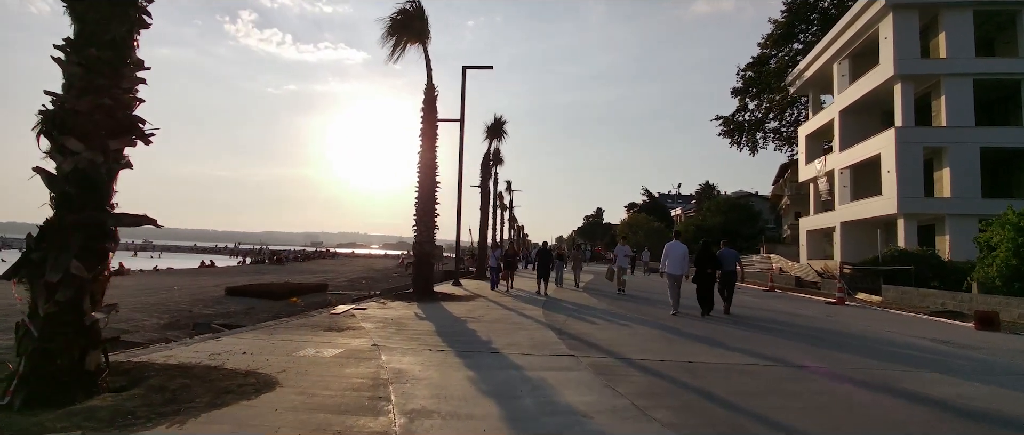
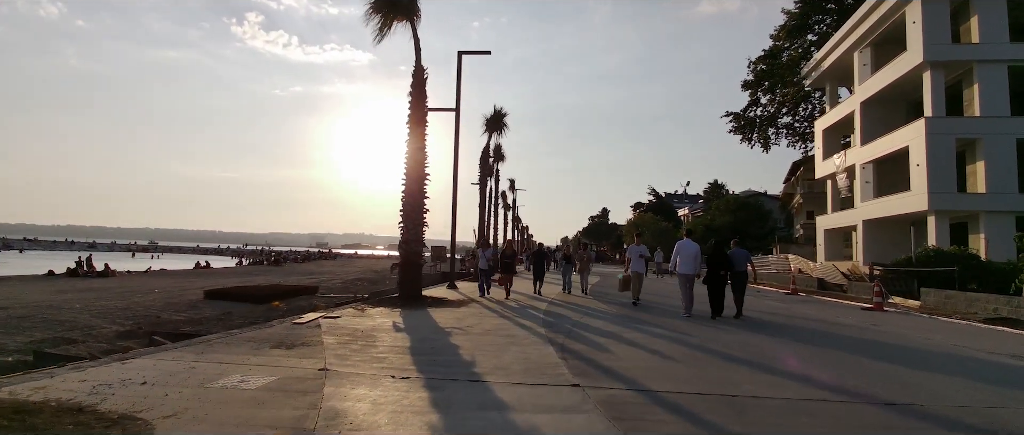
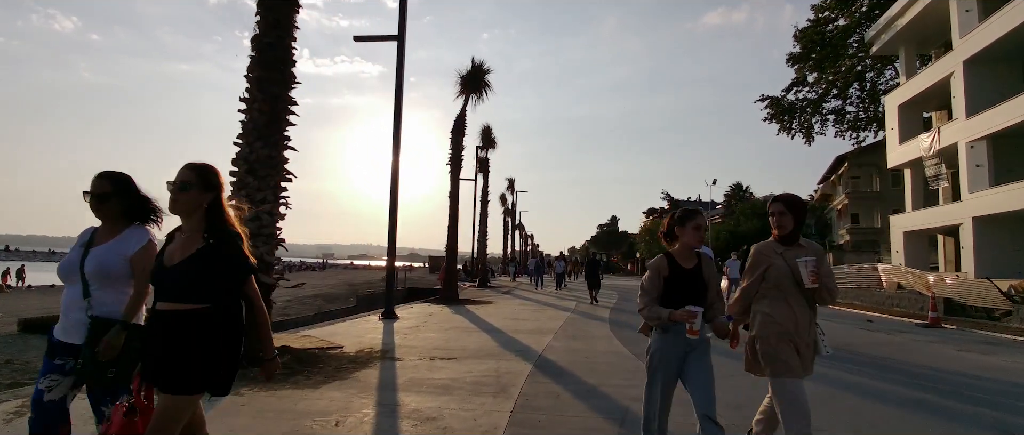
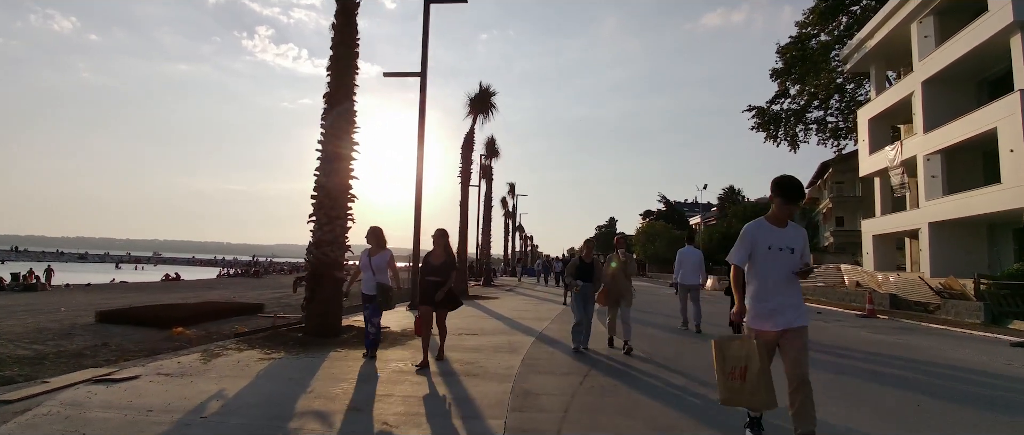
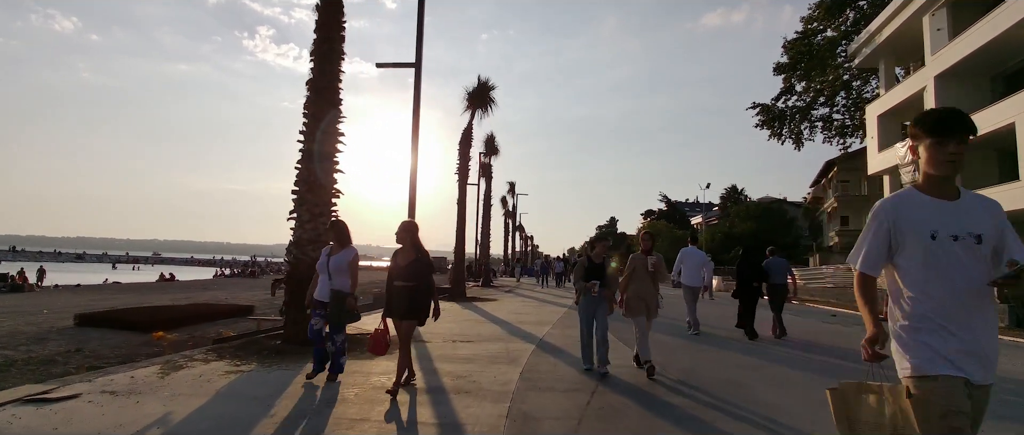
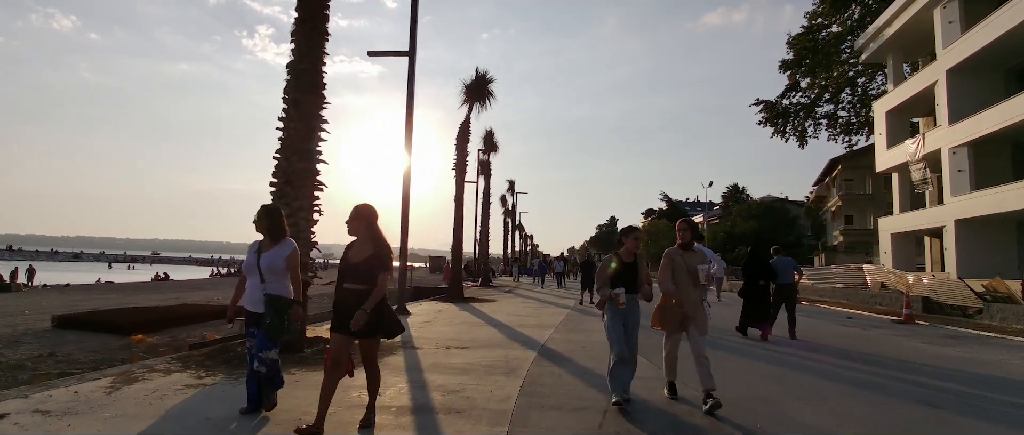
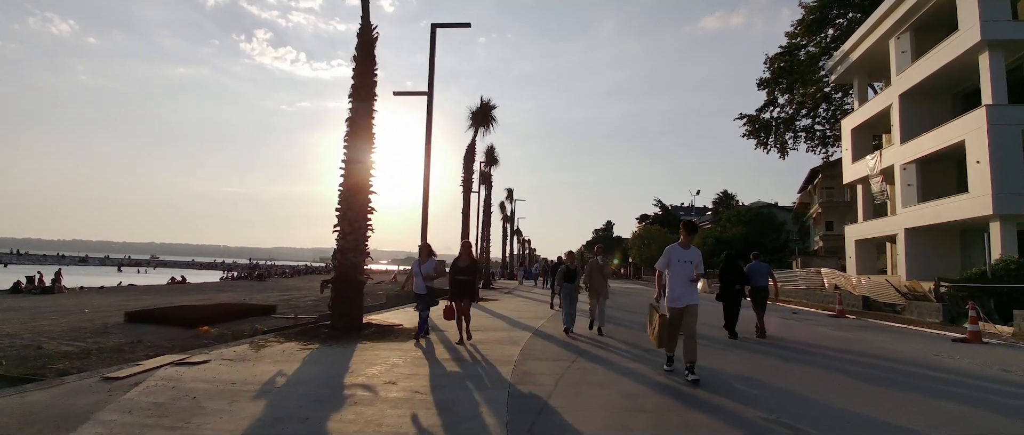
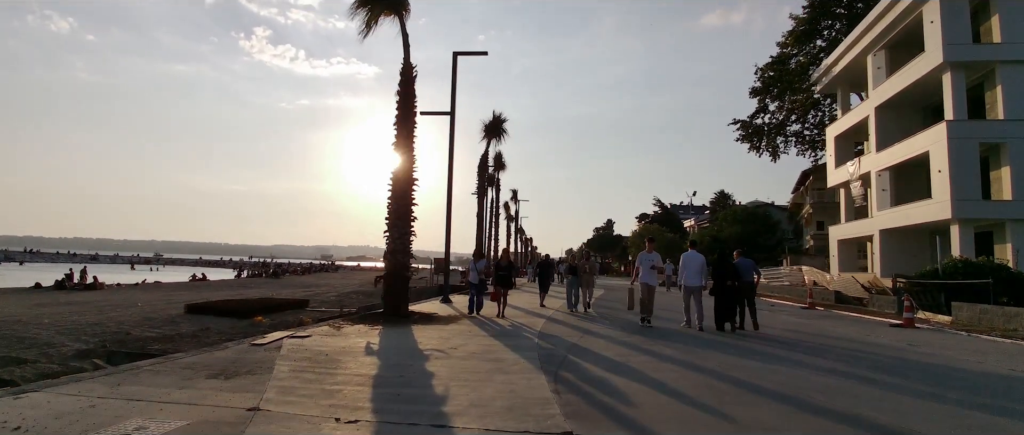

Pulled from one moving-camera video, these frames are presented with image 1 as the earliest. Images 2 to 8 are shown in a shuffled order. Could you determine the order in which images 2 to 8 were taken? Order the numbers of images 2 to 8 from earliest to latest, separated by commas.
2, 8, 7, 4, 5, 6, 3
